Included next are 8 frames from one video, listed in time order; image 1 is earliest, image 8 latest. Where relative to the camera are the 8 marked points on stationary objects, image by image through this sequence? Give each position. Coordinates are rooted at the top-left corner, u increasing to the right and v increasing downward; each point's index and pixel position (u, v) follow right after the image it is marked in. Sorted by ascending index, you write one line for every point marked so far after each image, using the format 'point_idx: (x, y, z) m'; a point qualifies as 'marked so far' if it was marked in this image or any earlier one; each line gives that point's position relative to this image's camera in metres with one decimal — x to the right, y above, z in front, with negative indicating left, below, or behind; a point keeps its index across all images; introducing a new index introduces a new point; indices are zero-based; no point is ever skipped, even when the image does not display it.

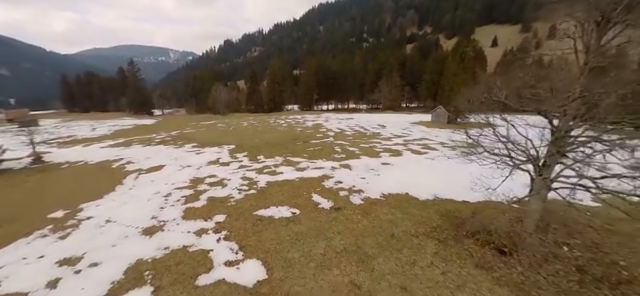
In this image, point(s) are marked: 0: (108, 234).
0: (-7.7, -3.1, +9.2) m
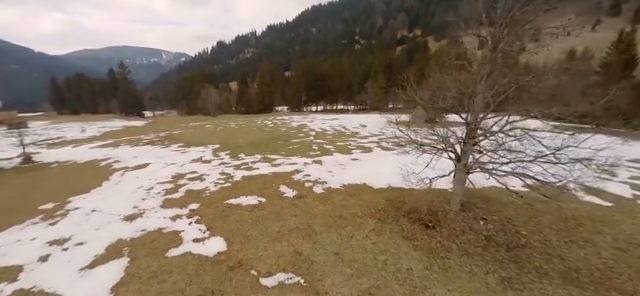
0: (-9.4, -2.9, +10.4) m
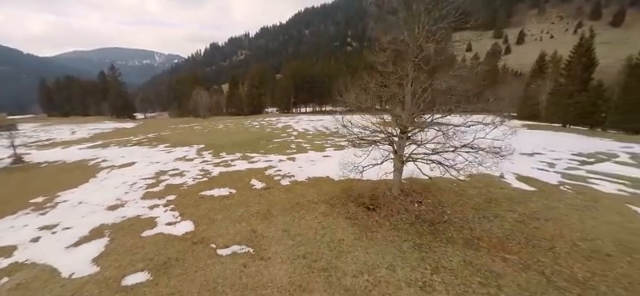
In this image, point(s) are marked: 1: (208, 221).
0: (-11.2, -2.8, +11.7) m
1: (-4.6, -3.0, +10.2) m
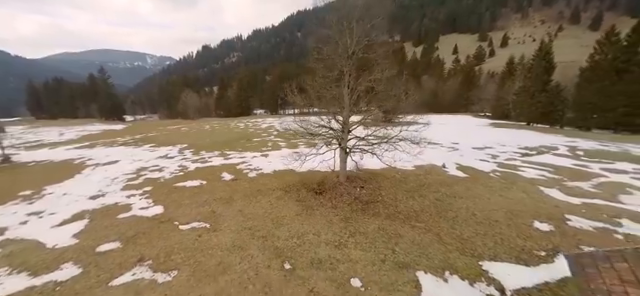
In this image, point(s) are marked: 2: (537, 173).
0: (-13.4, -2.7, +13.1) m
1: (-6.7, -2.7, +11.8) m
2: (+13.1, -1.5, +15.2) m
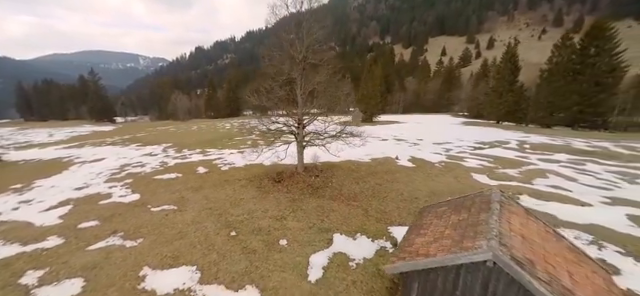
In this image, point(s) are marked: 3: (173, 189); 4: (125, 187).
0: (-15.7, -2.5, +14.7) m
1: (-9.0, -2.4, +13.4) m
2: (+10.7, -1.0, +17.2) m
3: (-8.0, -2.3, +13.8) m
4: (-11.3, -2.3, +14.6) m
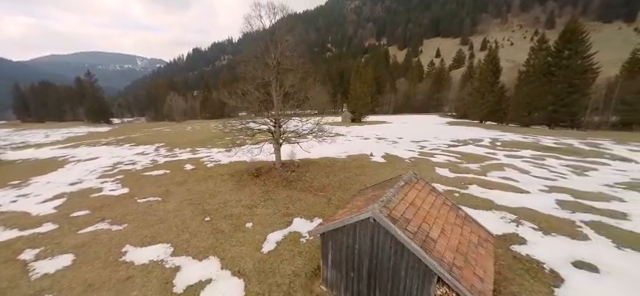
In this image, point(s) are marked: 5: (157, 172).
0: (-17.2, -2.4, +15.8) m
1: (-10.5, -2.3, +14.6) m
2: (+9.2, -0.8, +18.5) m
3: (-9.5, -2.1, +15.0) m
4: (-12.8, -2.2, +15.8) m
5: (-11.5, -1.7, +17.7) m
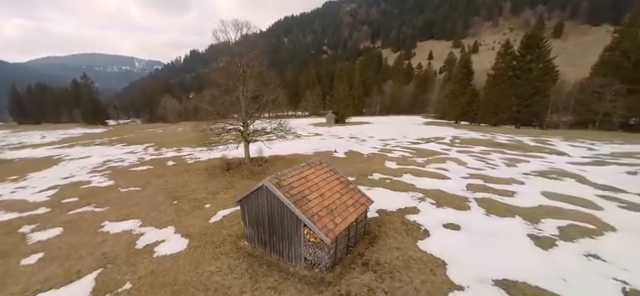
0: (-19.8, -2.3, +17.9) m
1: (-13.1, -2.1, +16.7) m
2: (+6.6, -0.5, +20.7) m
3: (-12.1, -1.9, +17.1) m
4: (-15.4, -2.0, +17.8) m
5: (-14.0, -1.6, +19.8) m
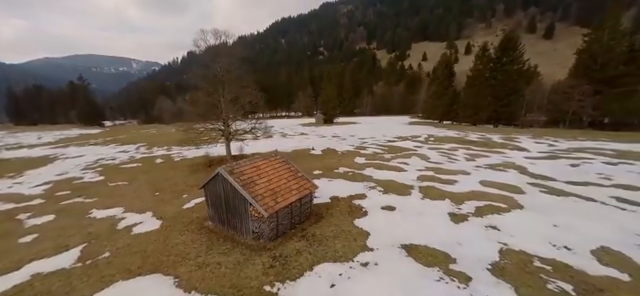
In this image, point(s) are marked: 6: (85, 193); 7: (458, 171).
0: (-21.7, -2.2, +19.3) m
1: (-15.0, -2.0, +18.1) m
2: (+4.7, -0.3, +22.3) m
3: (-14.0, -1.8, +18.5) m
4: (-17.3, -1.9, +19.3) m
5: (-16.0, -1.4, +21.2) m
6: (-13.8, -2.6, +14.7) m
7: (+8.6, -1.4, +15.5) m
